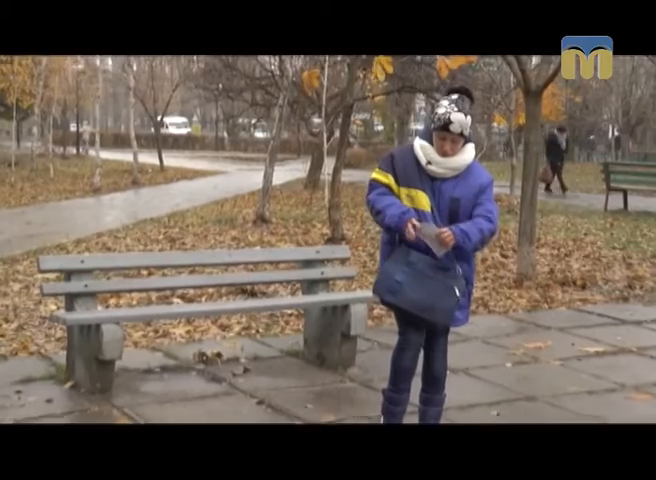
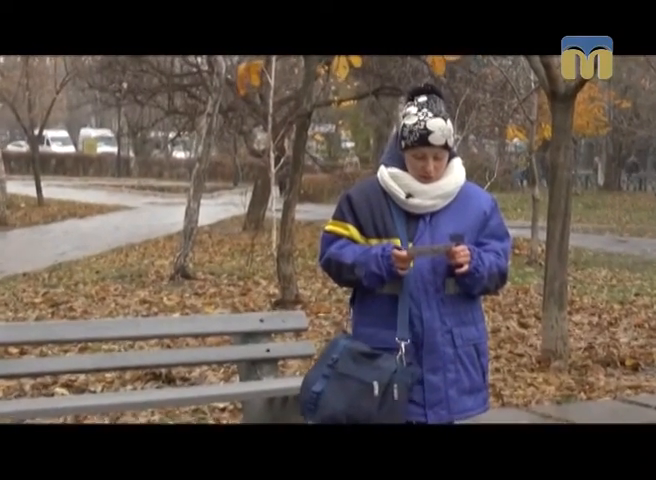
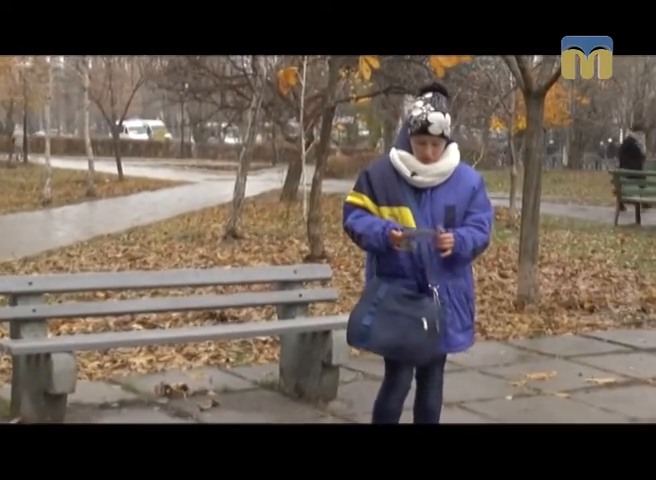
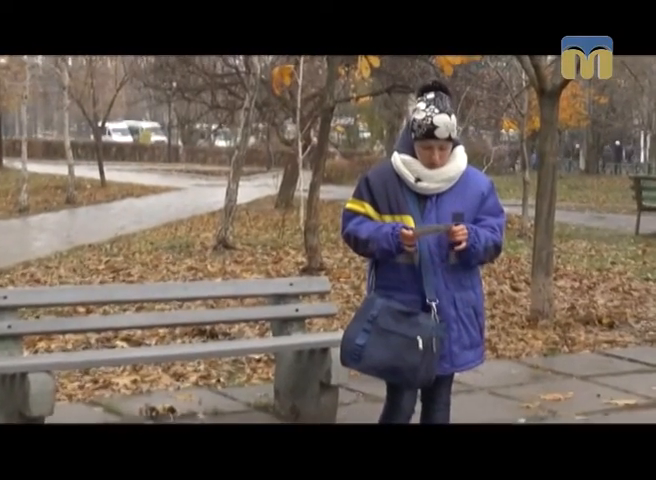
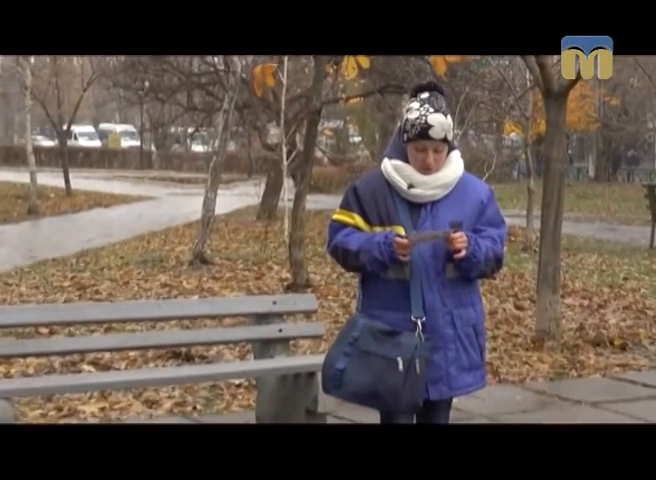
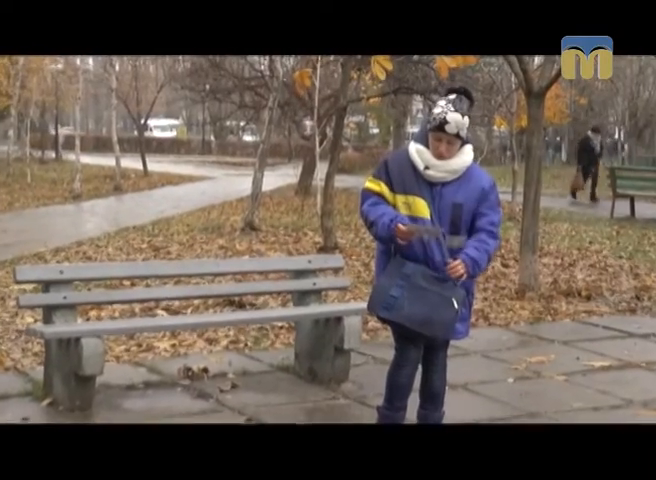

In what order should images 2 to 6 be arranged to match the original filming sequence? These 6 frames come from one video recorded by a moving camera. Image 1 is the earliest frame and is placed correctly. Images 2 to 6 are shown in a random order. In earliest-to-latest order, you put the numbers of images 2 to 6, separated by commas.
6, 3, 4, 5, 2
